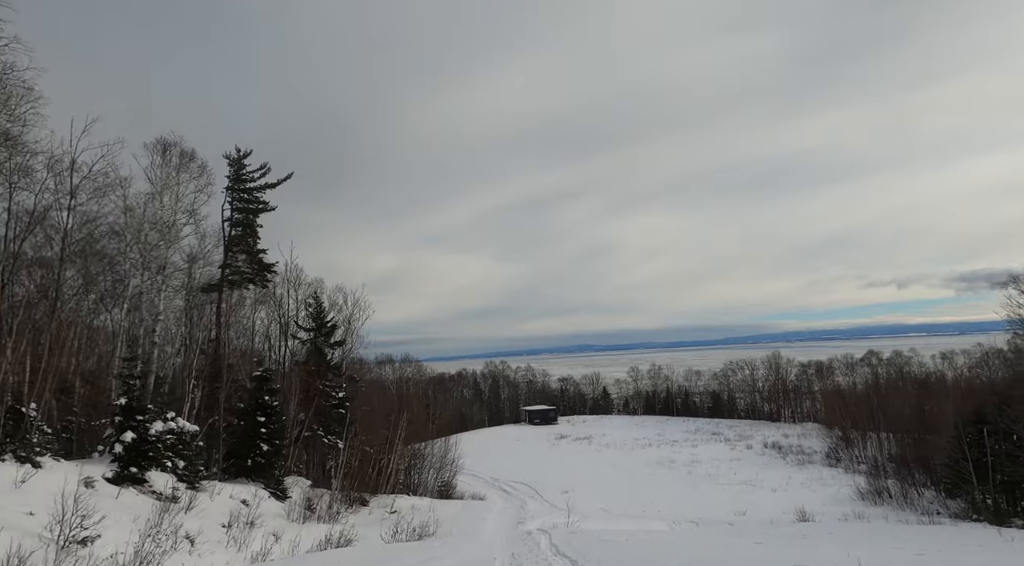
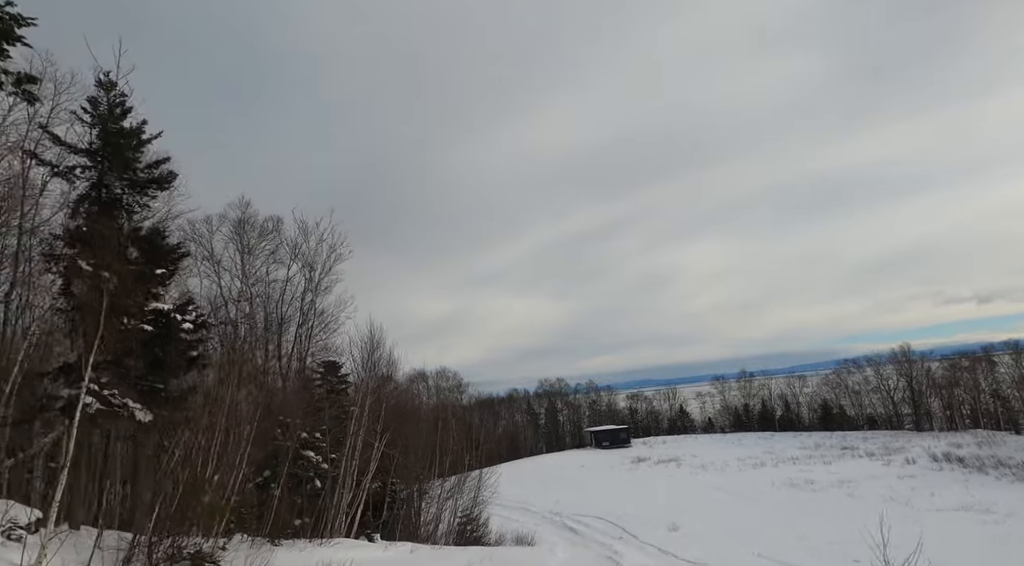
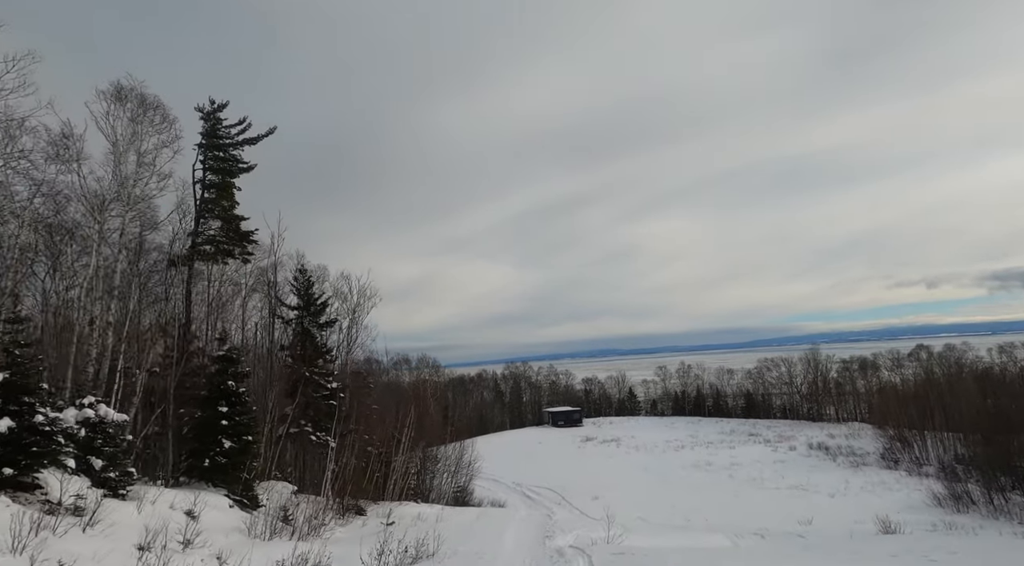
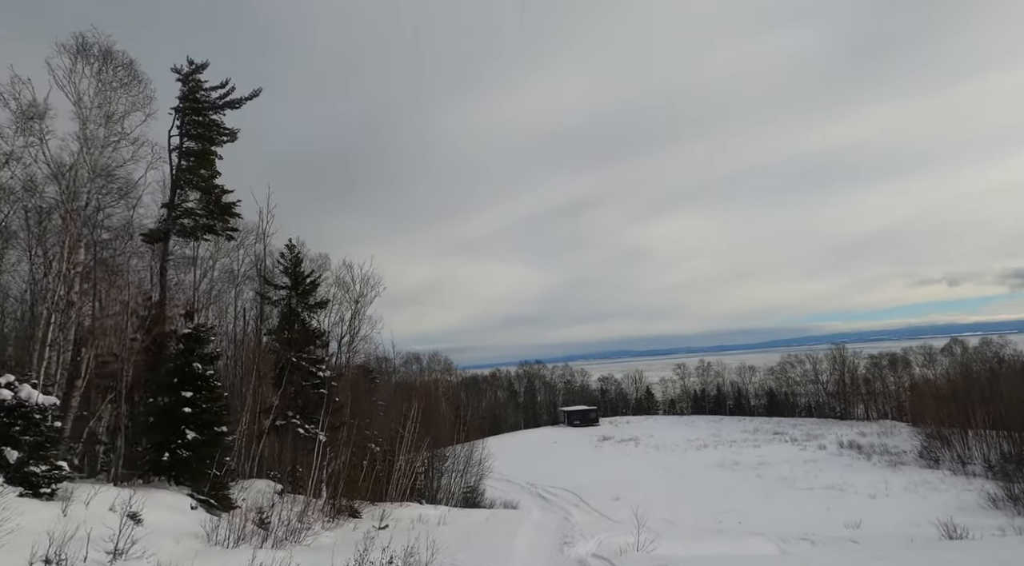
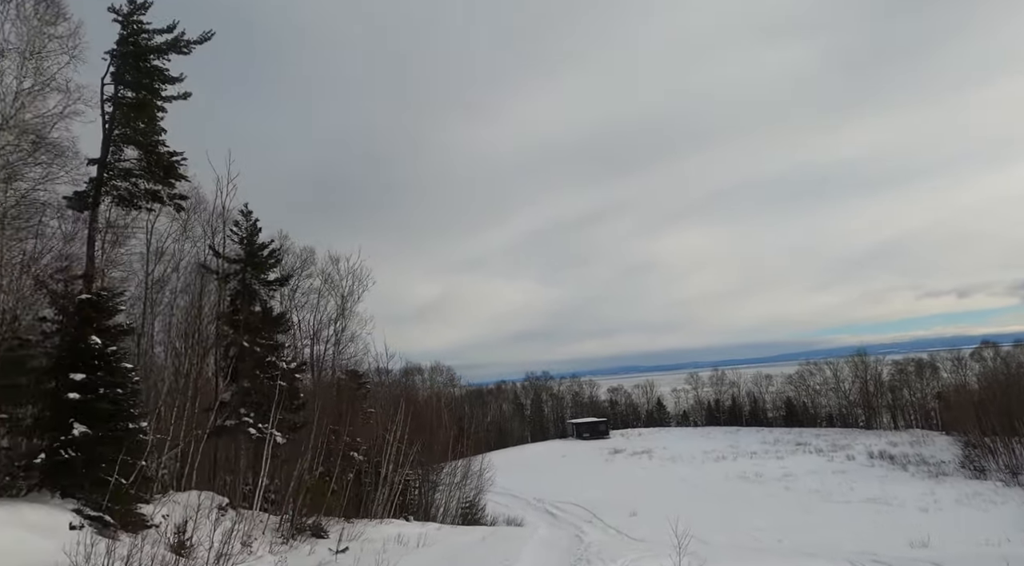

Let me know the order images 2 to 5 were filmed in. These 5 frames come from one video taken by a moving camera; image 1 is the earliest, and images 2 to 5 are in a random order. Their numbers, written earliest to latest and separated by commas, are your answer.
3, 4, 5, 2
